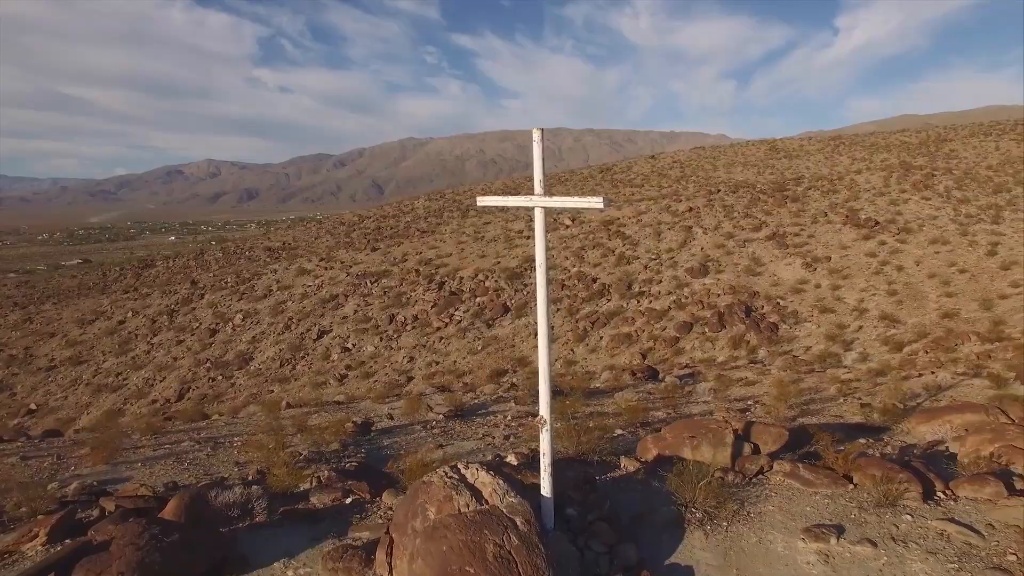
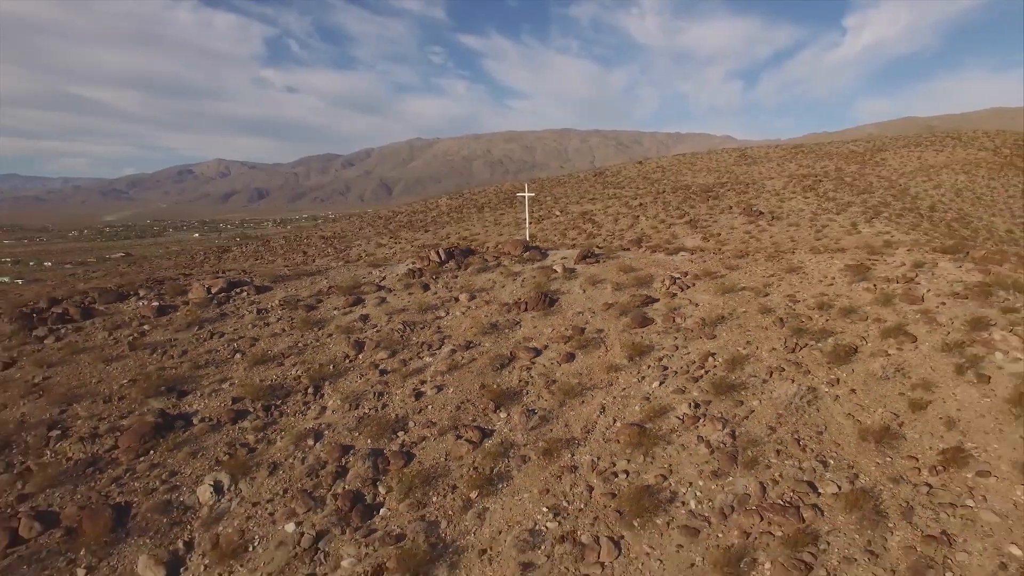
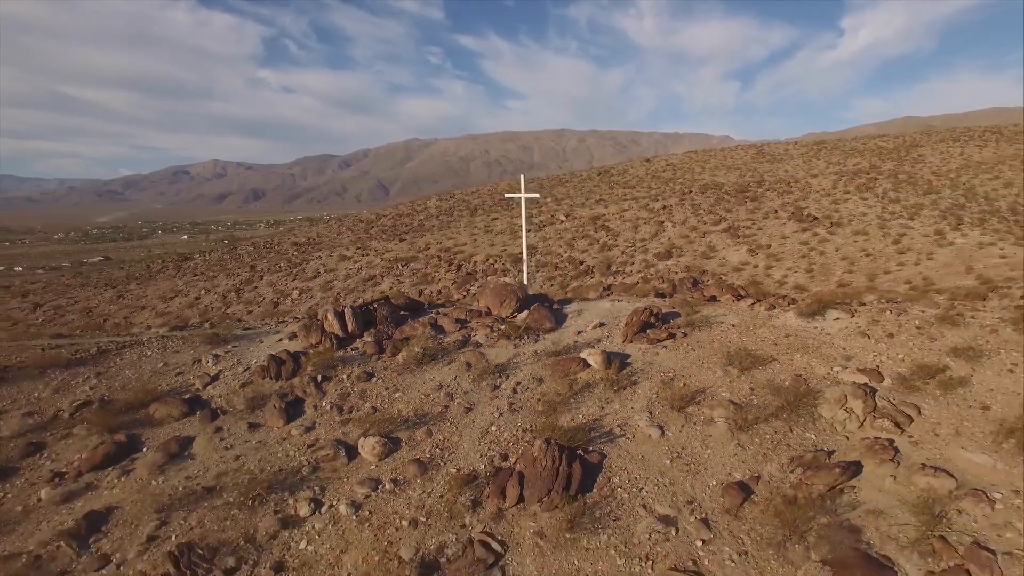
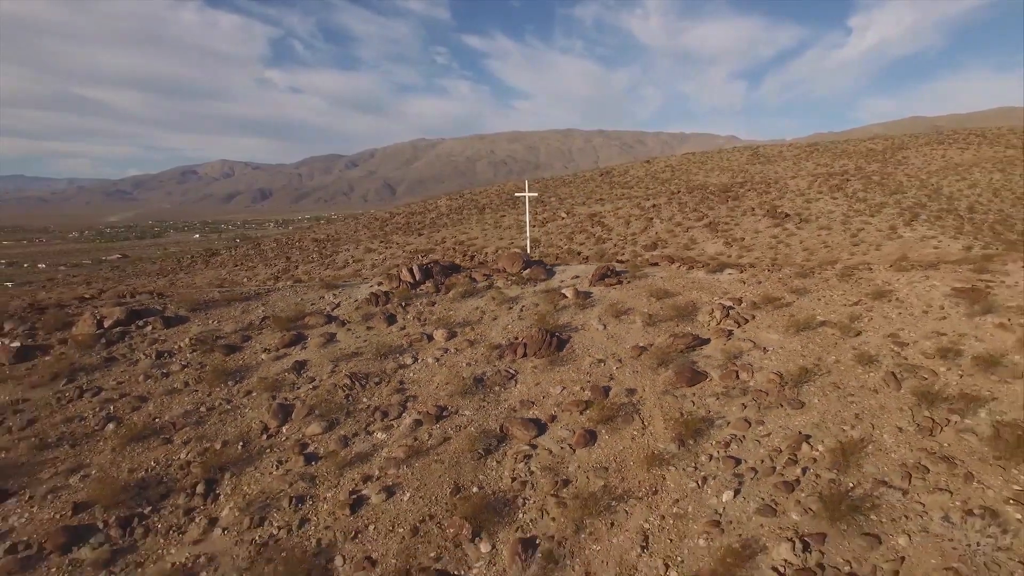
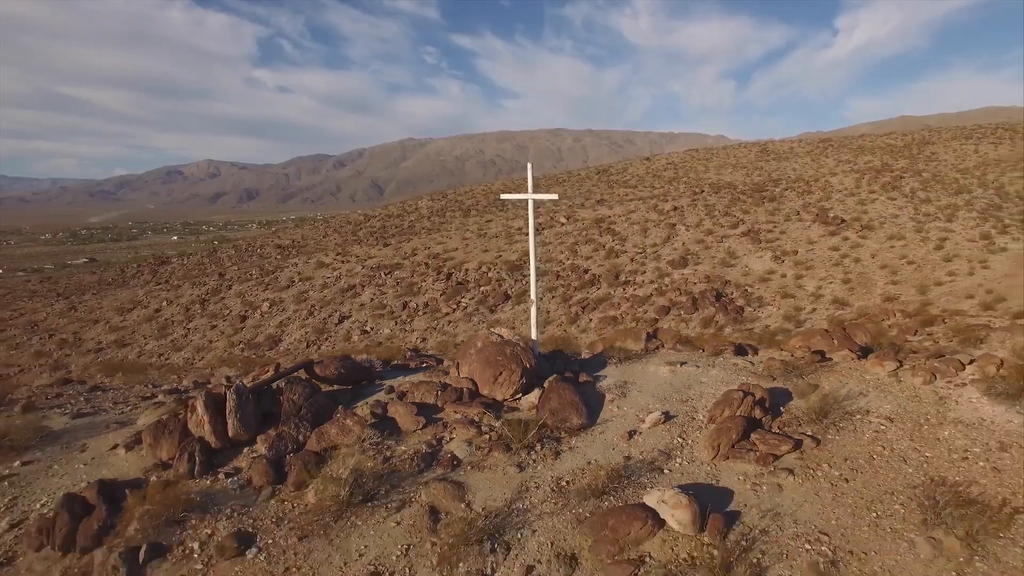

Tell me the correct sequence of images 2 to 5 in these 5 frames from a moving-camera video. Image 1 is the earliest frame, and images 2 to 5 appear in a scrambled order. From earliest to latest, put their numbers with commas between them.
5, 3, 4, 2
